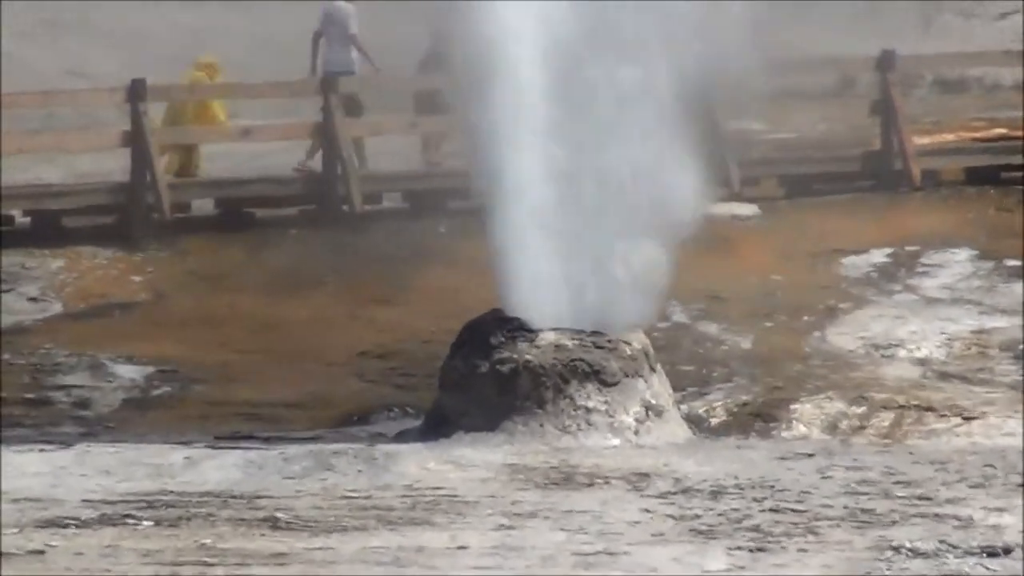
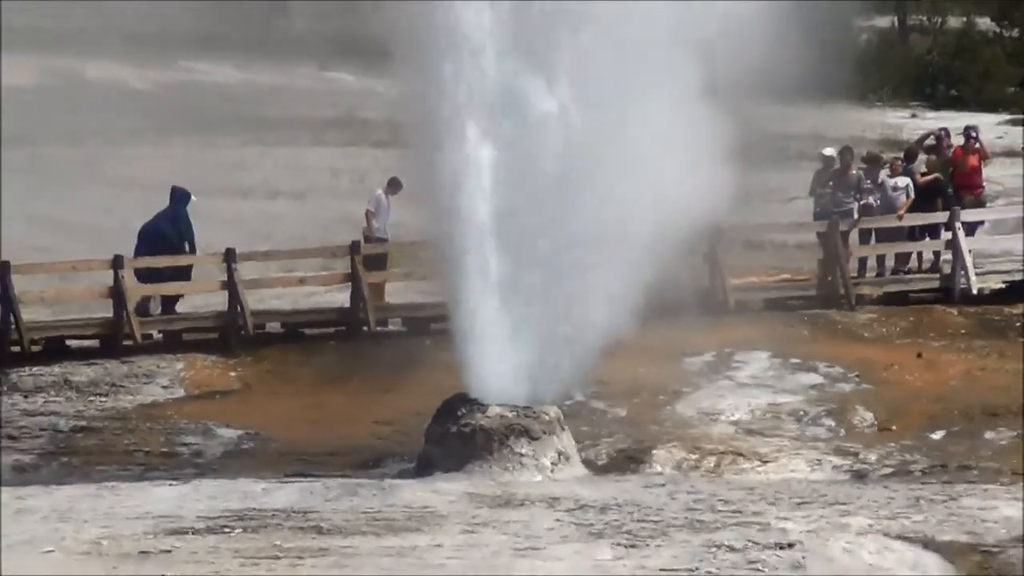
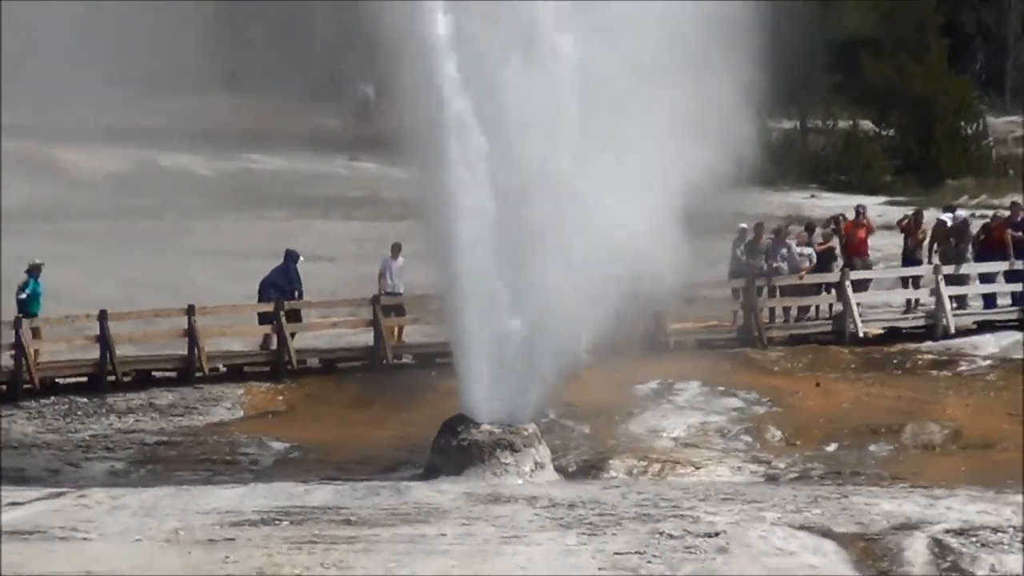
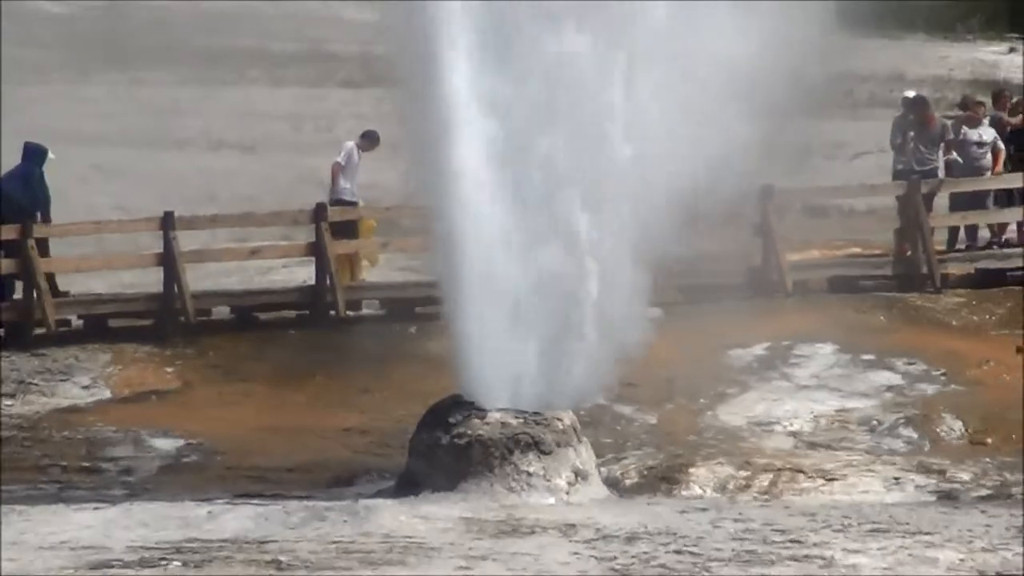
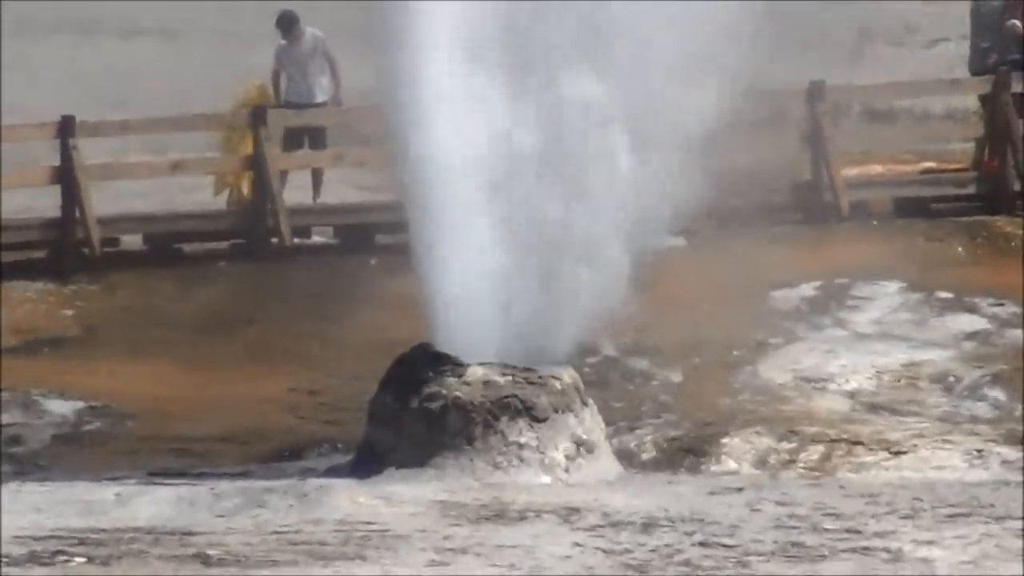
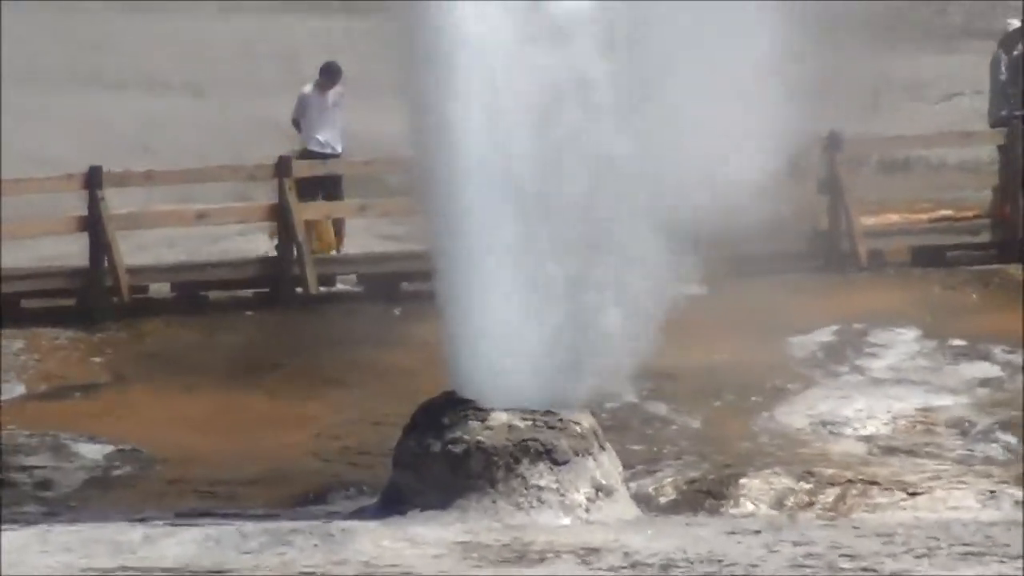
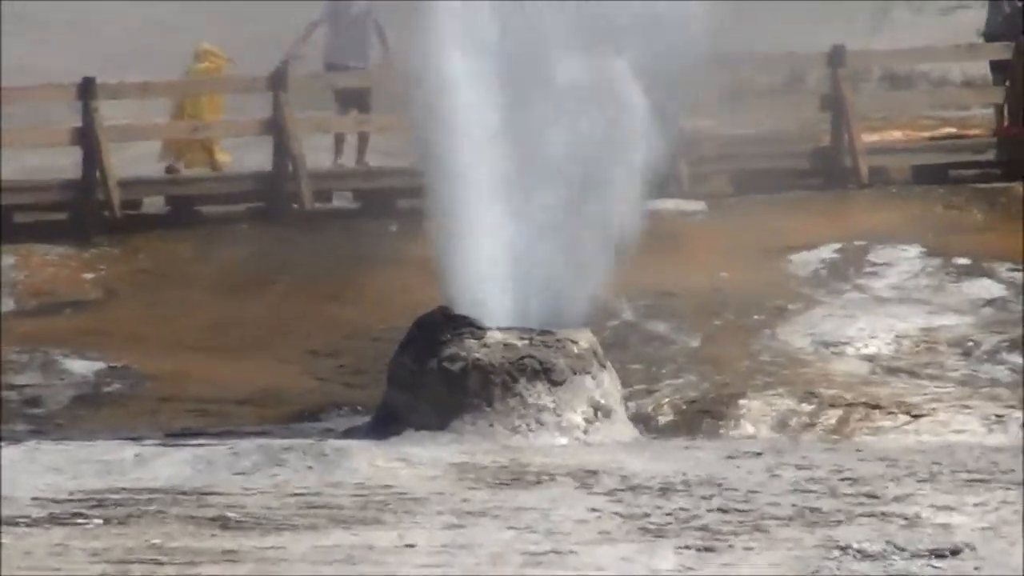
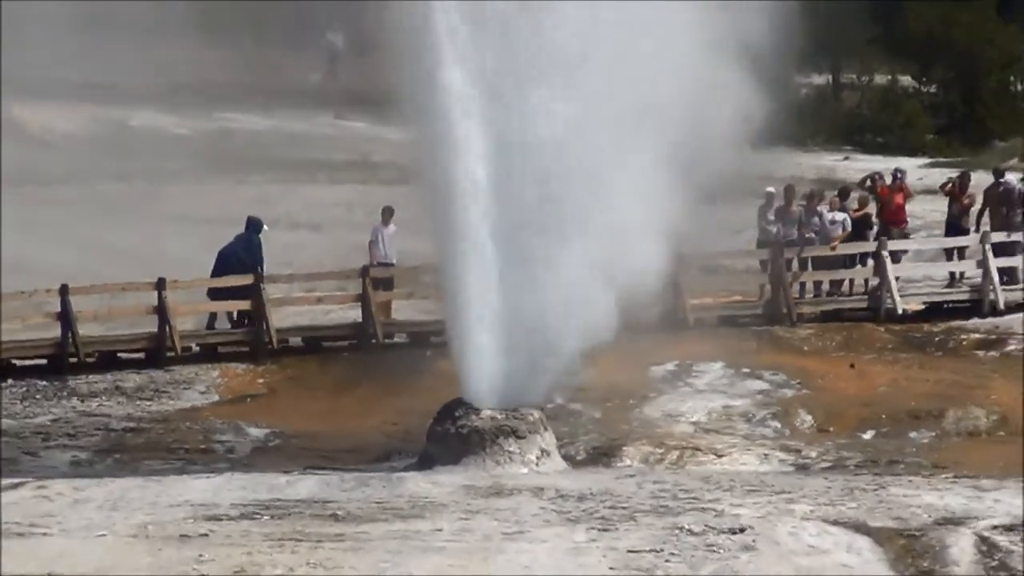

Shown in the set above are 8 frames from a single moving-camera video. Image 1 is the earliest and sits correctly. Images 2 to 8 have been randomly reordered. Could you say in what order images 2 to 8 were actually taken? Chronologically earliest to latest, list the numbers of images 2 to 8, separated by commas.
7, 5, 6, 4, 2, 8, 3
